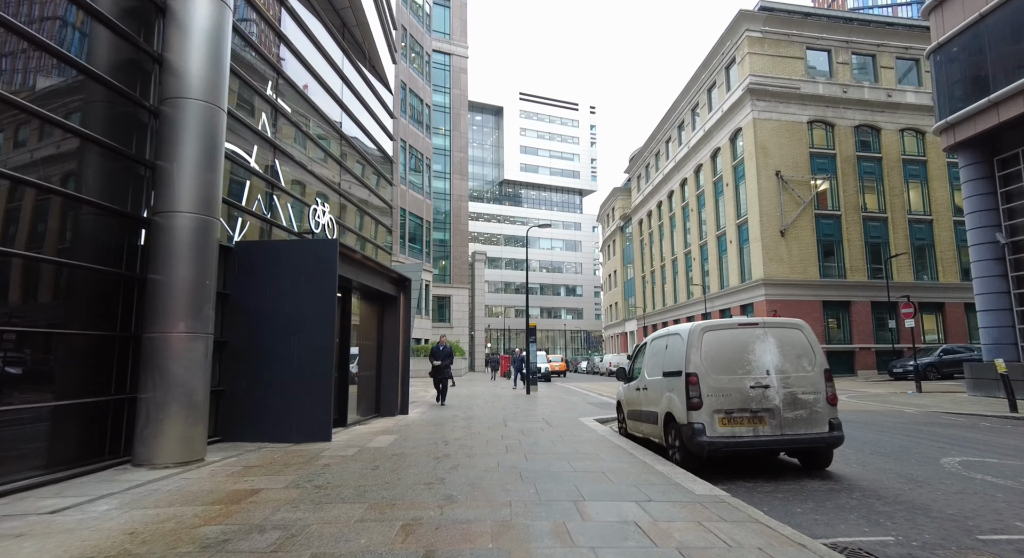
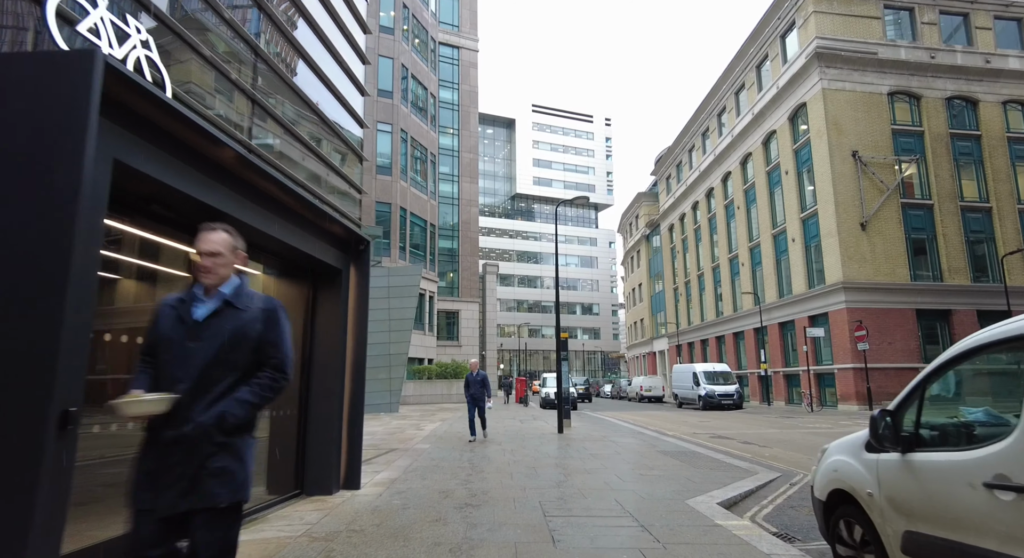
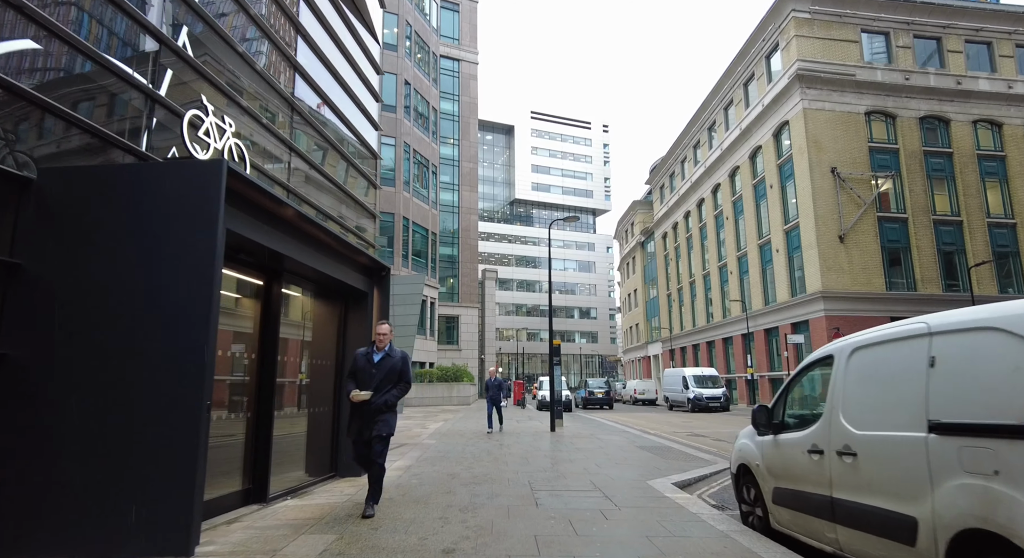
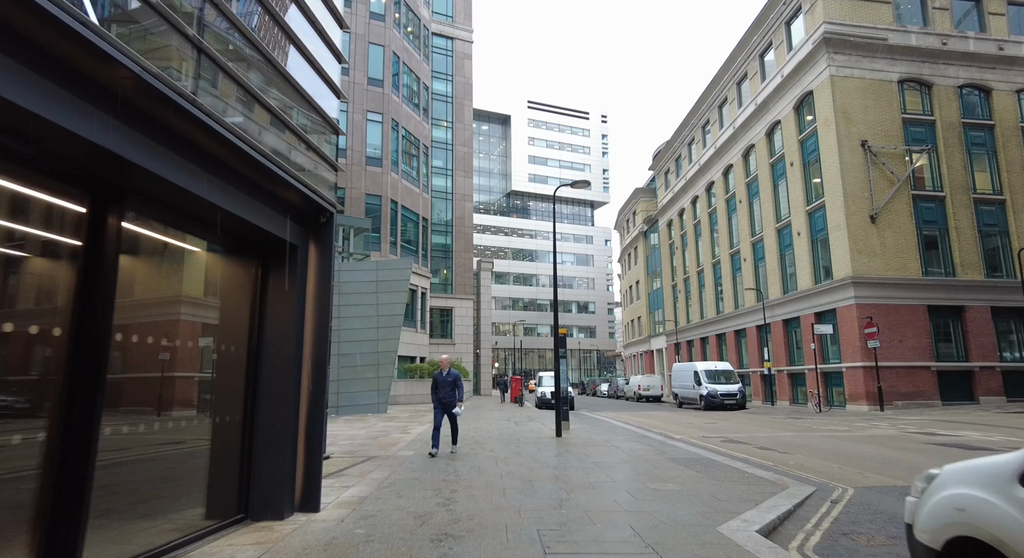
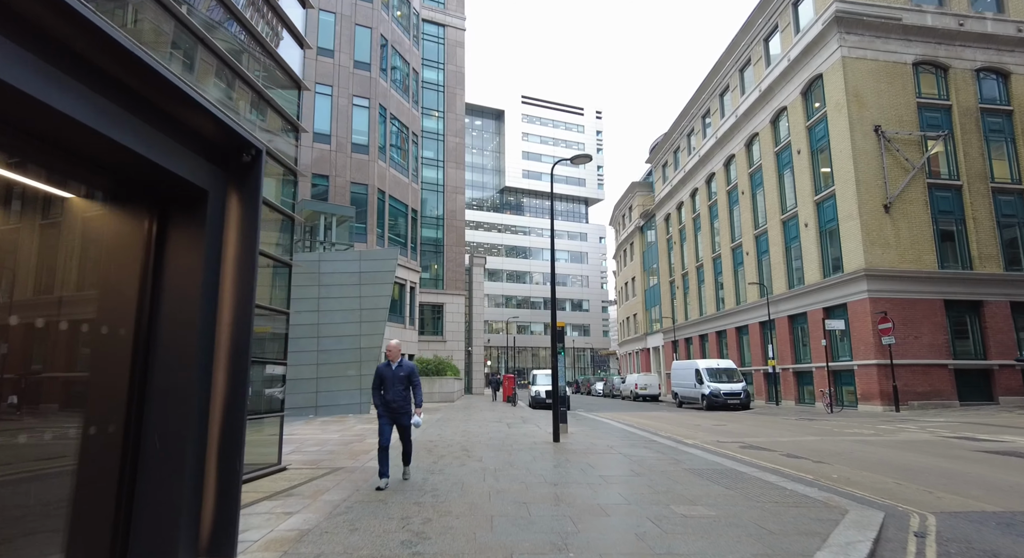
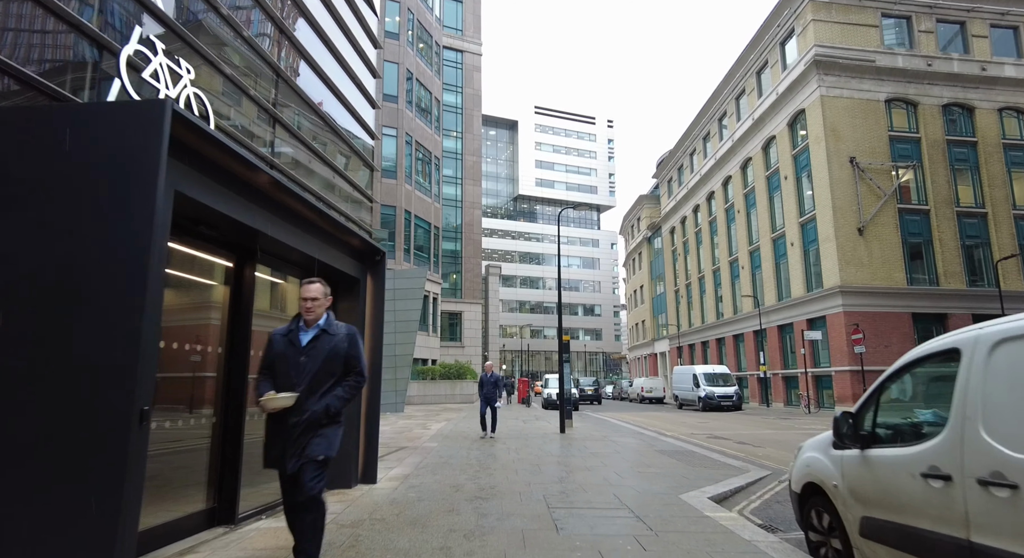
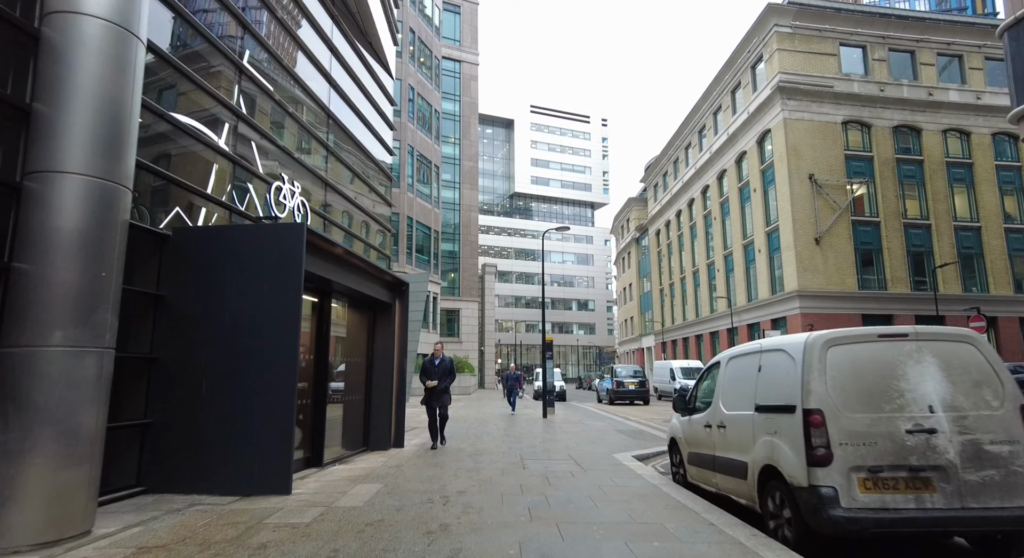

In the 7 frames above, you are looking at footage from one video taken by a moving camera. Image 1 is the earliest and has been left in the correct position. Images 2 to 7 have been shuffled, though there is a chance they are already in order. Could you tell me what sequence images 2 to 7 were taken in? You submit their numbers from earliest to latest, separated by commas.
7, 3, 6, 2, 4, 5
